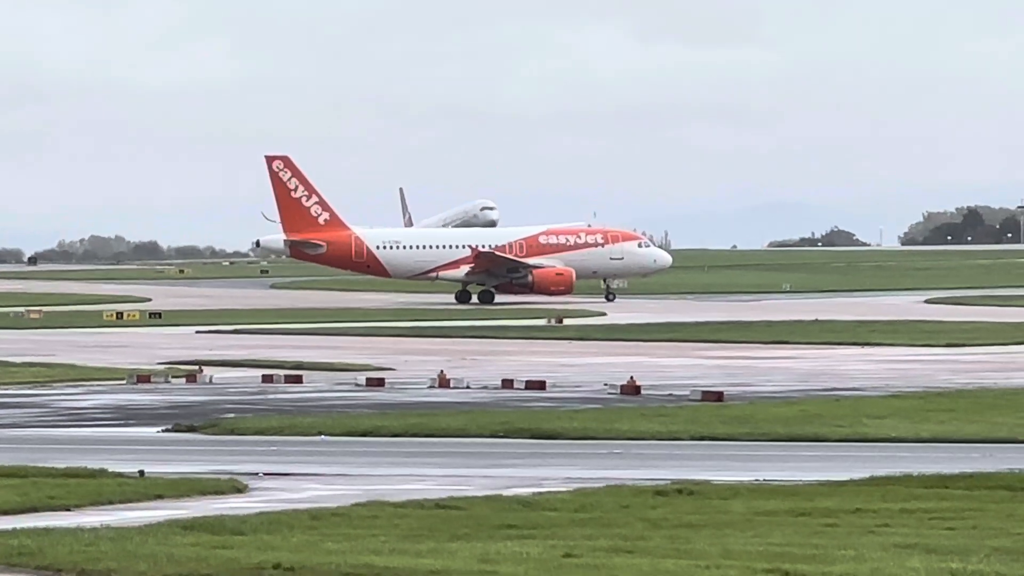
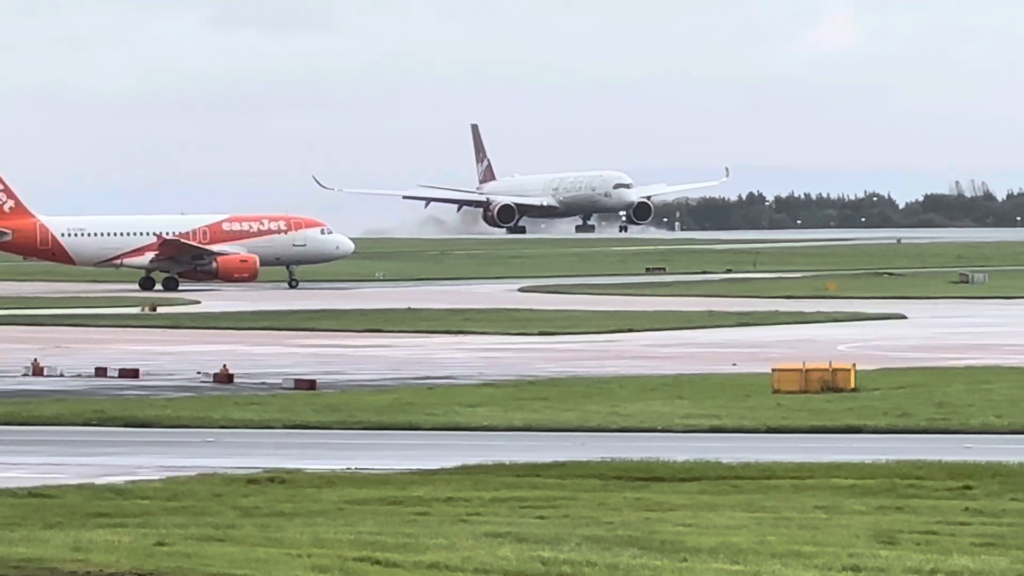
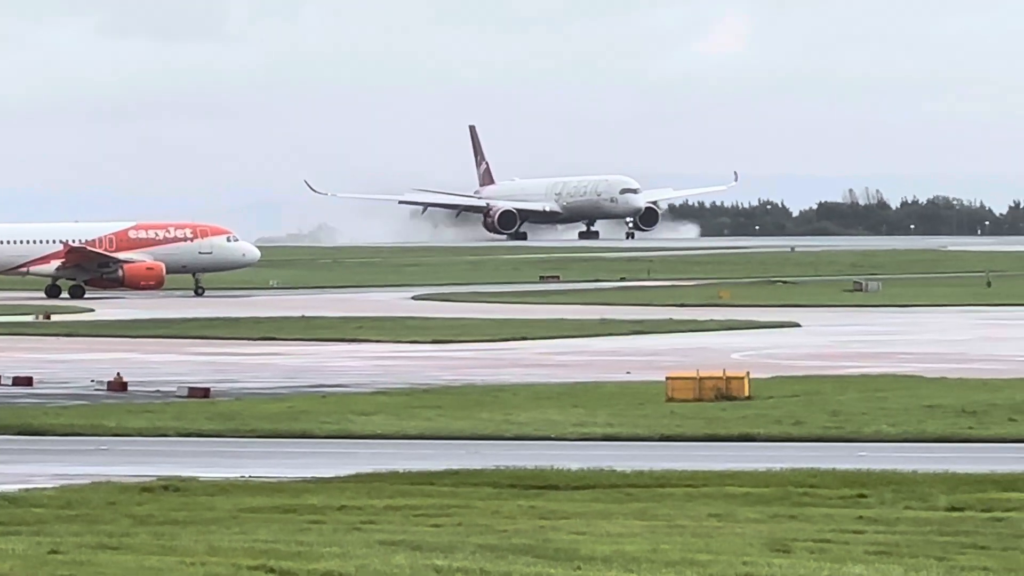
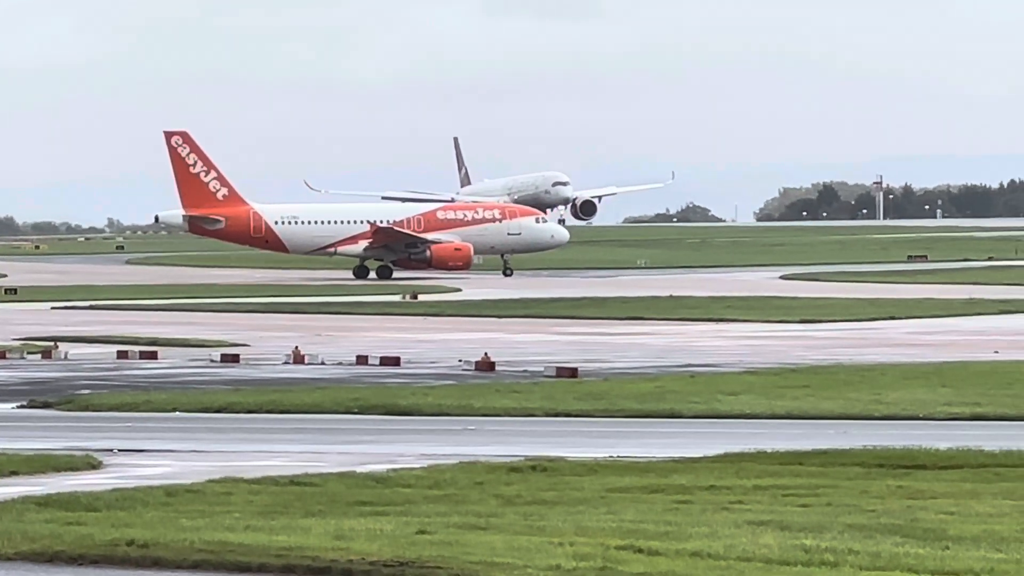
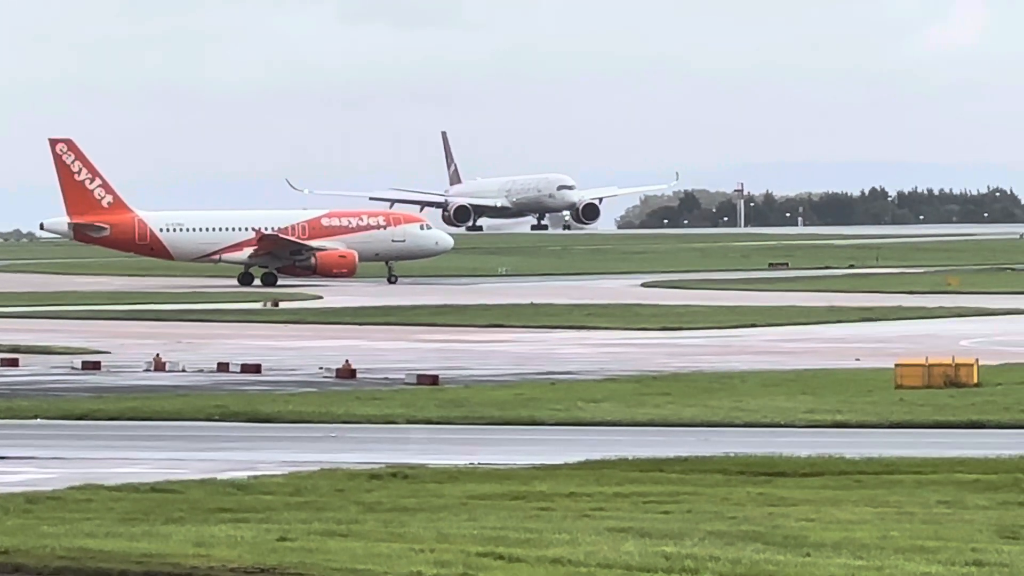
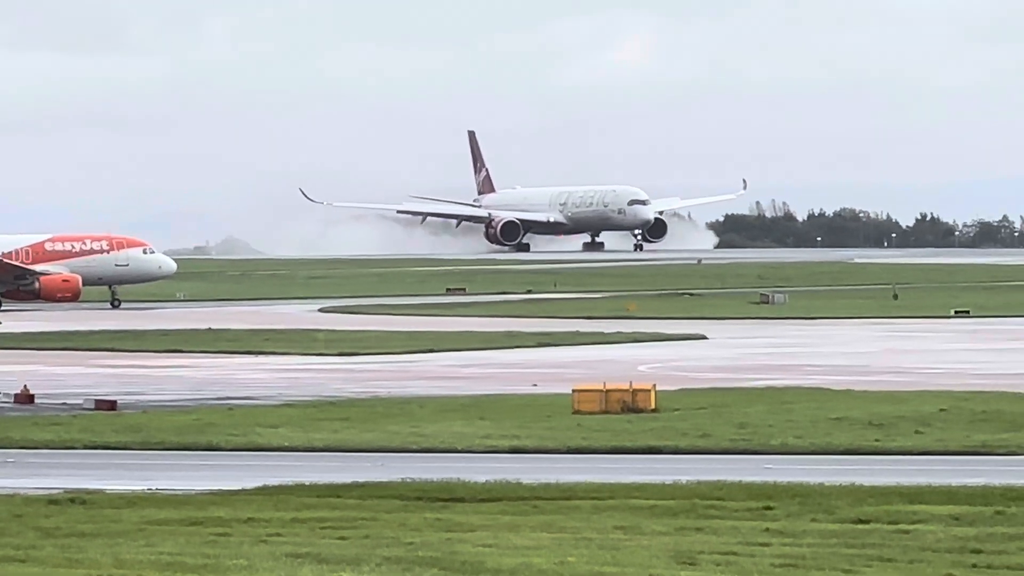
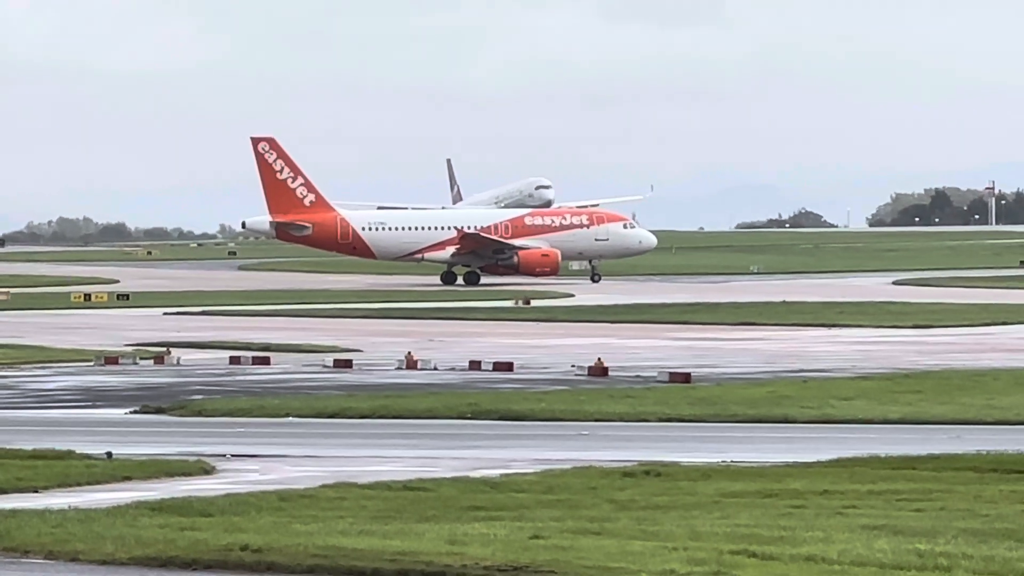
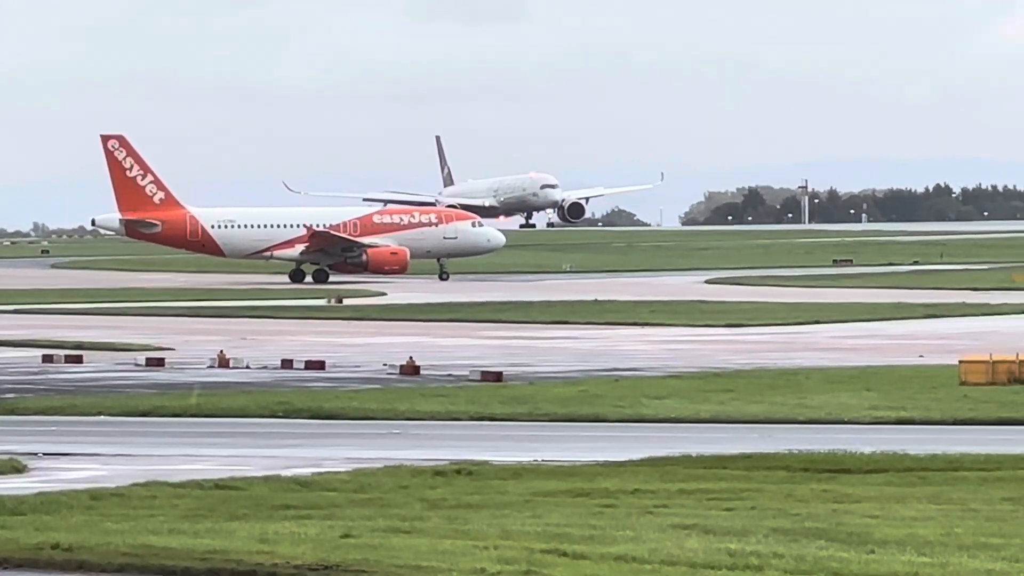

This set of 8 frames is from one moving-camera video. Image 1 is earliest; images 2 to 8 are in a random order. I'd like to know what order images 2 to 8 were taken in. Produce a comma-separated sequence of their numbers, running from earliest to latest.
7, 4, 8, 5, 2, 3, 6
